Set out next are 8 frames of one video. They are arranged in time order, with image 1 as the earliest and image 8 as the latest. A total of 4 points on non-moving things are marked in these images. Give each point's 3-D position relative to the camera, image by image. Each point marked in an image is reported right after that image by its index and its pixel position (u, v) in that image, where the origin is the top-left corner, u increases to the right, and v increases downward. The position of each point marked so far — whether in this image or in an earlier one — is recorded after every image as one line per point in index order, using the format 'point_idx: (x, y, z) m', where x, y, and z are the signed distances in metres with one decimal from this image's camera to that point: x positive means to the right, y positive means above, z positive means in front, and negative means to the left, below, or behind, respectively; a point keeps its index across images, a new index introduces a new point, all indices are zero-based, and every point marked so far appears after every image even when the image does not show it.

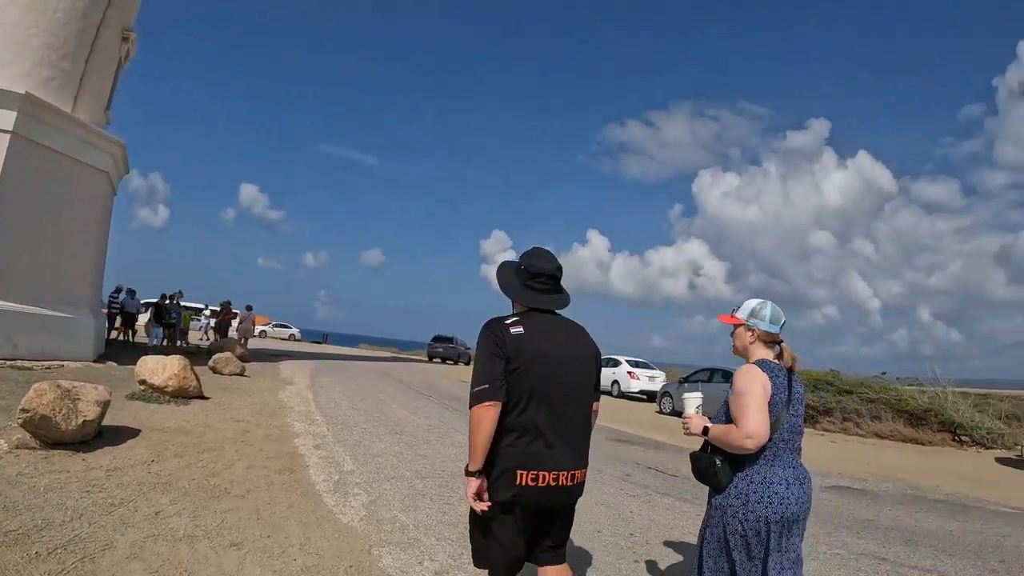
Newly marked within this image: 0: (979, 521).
0: (+6.1, -3.0, +9.5) m
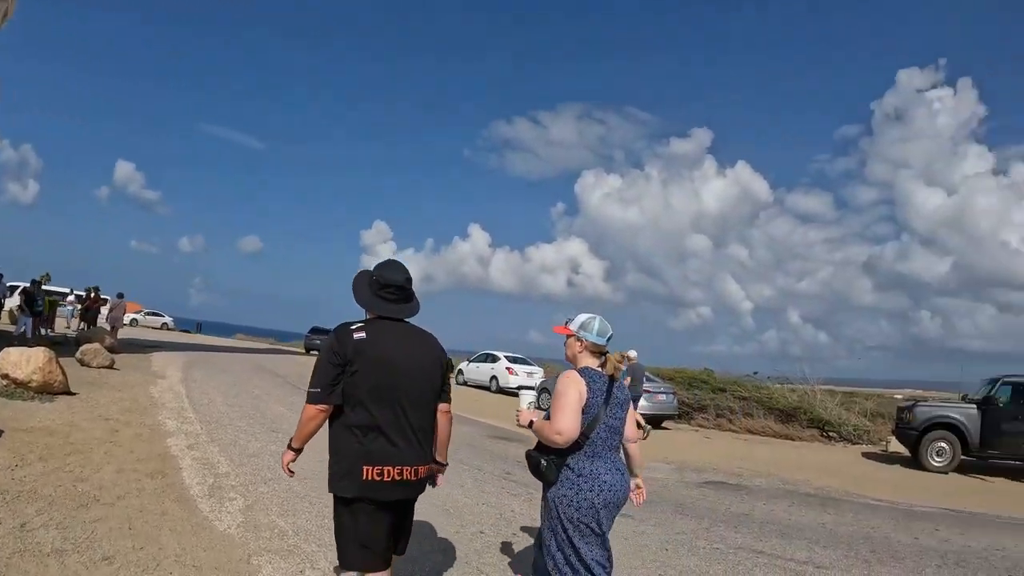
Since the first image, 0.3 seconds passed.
0: (+4.5, -2.9, +9.7) m
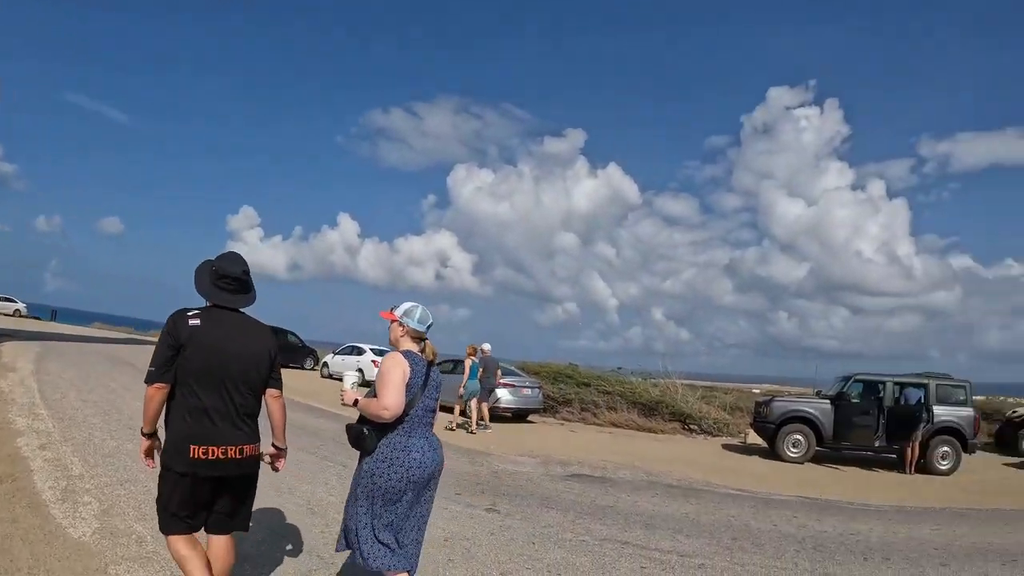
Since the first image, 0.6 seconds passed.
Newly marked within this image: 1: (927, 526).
0: (+2.8, -2.8, +9.8) m
1: (+4.3, -2.5, +7.6) m
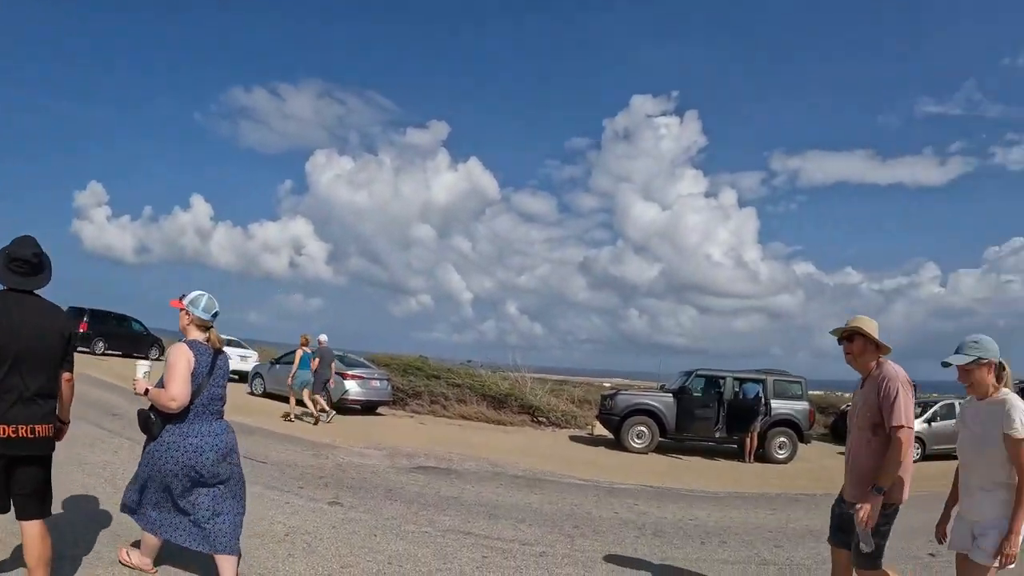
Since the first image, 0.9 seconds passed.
0: (+0.7, -2.6, +9.7) m
1: (+2.7, -2.4, +7.8) m
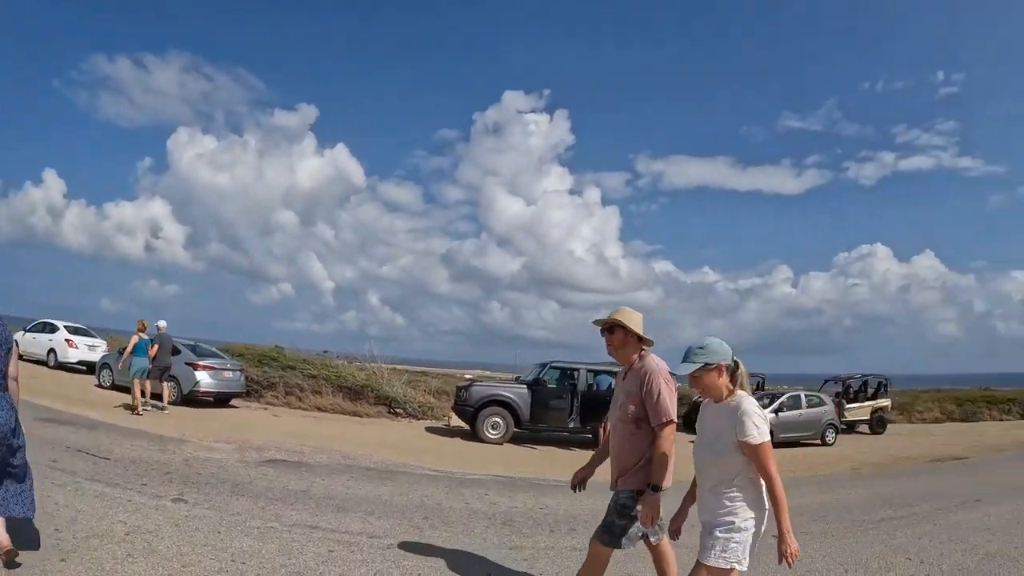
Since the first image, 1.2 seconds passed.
0: (-1.1, -2.5, +9.7) m
1: (+1.1, -2.3, +8.1) m
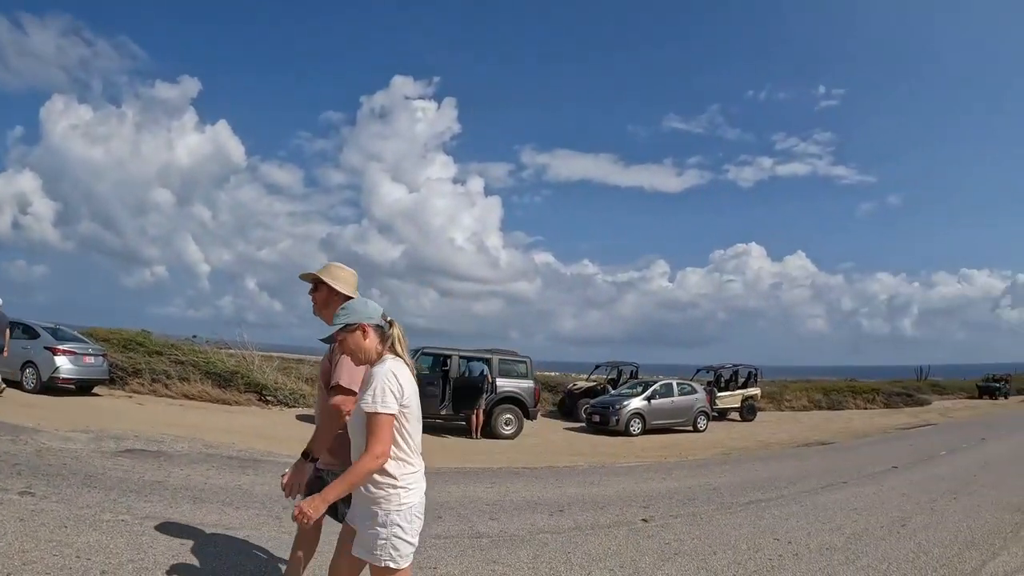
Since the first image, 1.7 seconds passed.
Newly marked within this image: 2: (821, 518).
0: (-2.7, -2.3, +9.4) m
1: (-0.3, -2.2, +8.2) m
2: (+3.7, -2.8, +8.8) m
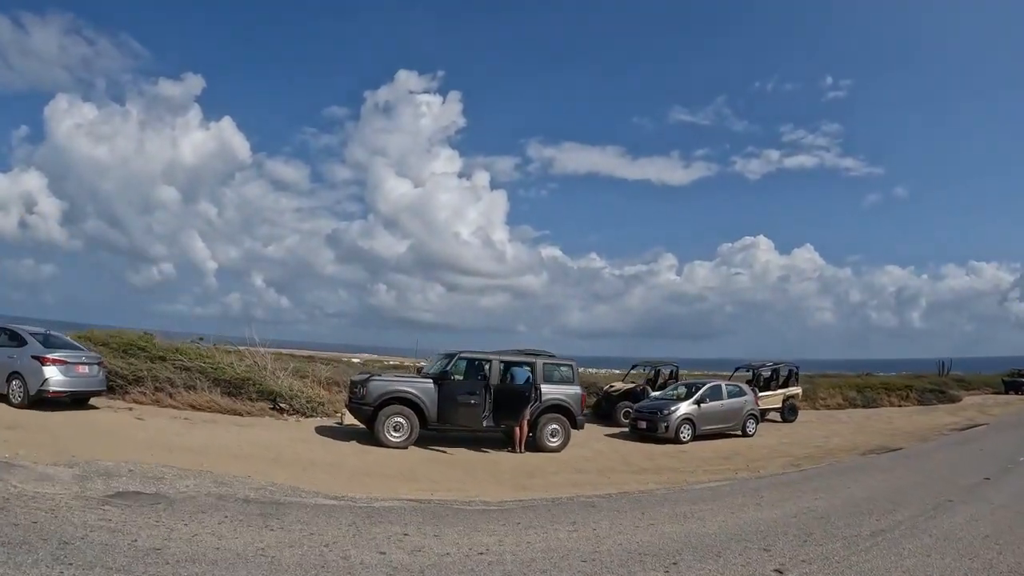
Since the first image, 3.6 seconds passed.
0: (-2.0, -2.3, +7.9) m
1: (+0.5, -2.2, +6.6) m
2: (+4.5, -2.7, +7.2) m
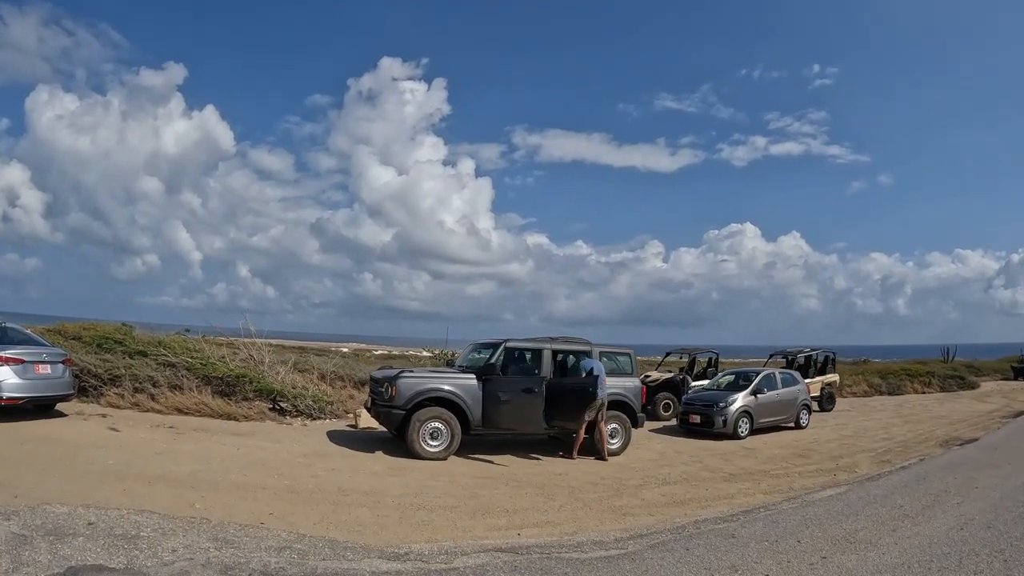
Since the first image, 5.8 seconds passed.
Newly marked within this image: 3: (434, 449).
0: (-1.1, -2.0, +5.8) m
1: (+1.3, -1.9, +4.6) m
2: (+5.4, -2.4, +5.3) m
3: (-1.0, -2.1, +9.5) m
